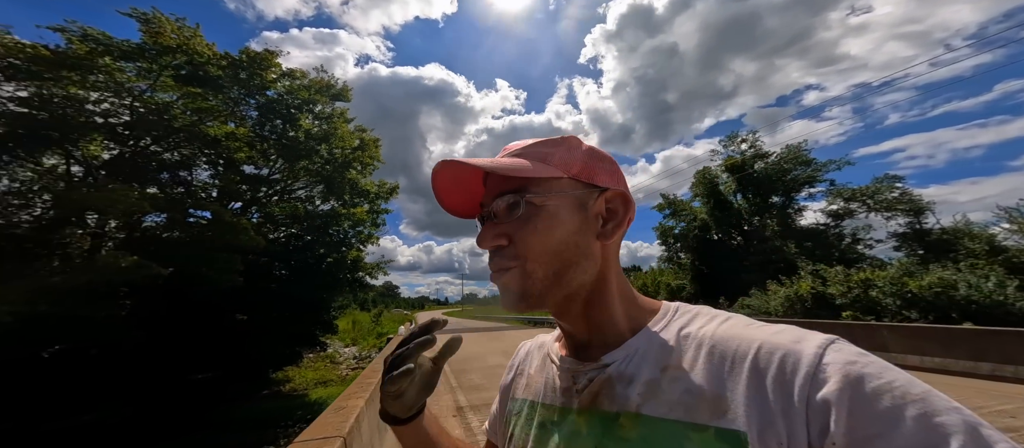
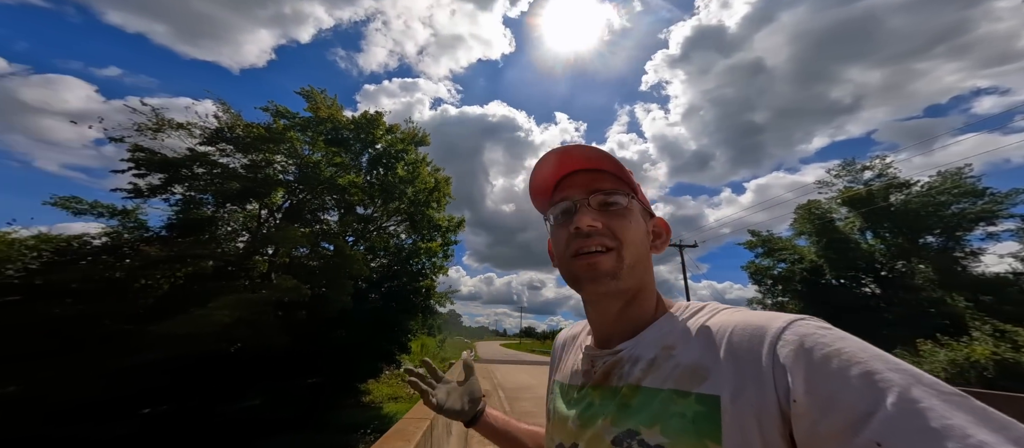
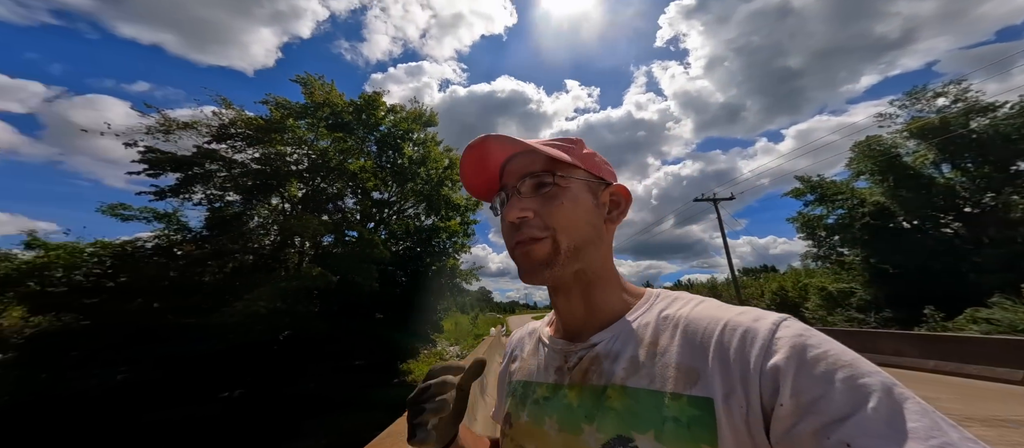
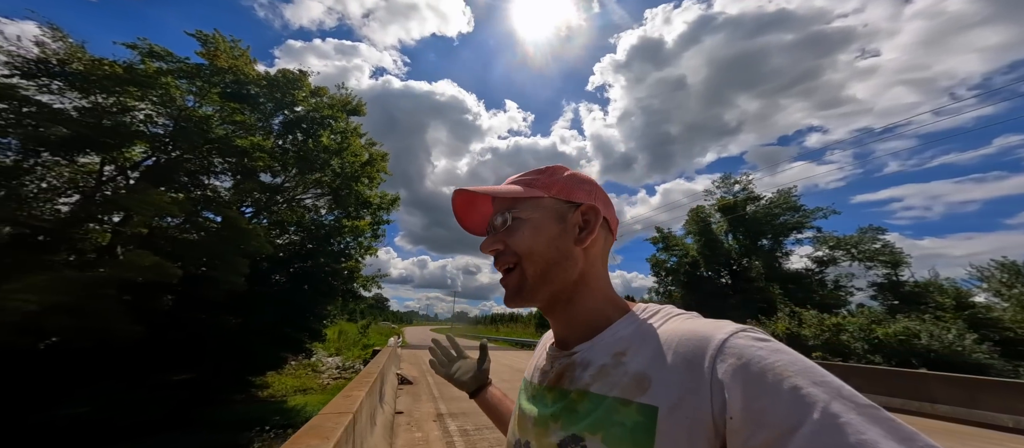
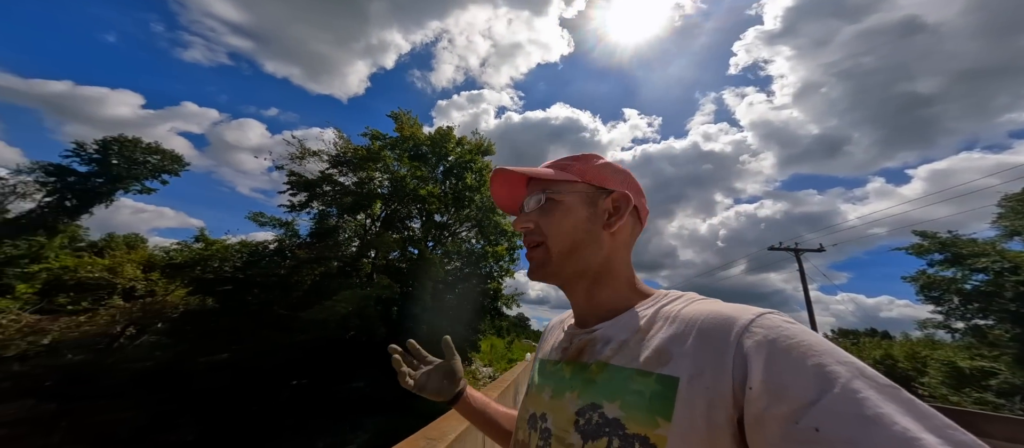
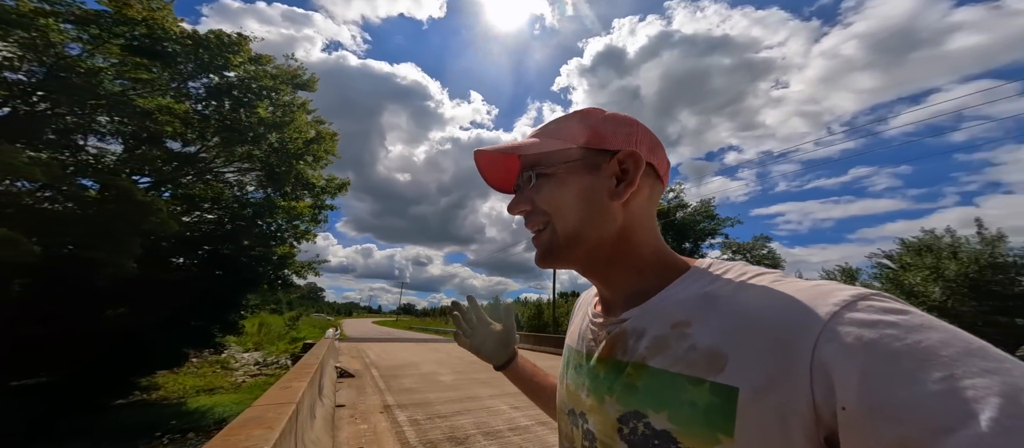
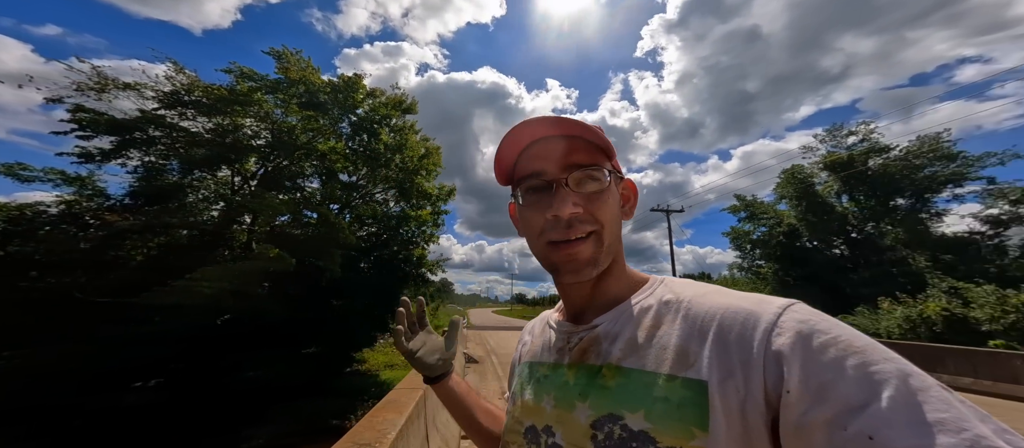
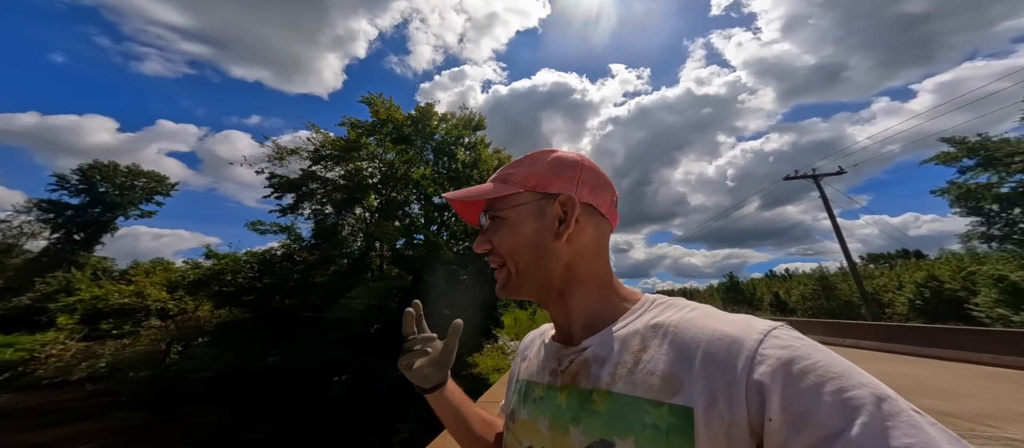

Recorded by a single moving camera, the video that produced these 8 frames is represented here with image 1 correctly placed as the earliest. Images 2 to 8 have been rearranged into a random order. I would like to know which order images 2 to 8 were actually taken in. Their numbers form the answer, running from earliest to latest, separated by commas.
3, 8, 7, 6, 4, 2, 5
